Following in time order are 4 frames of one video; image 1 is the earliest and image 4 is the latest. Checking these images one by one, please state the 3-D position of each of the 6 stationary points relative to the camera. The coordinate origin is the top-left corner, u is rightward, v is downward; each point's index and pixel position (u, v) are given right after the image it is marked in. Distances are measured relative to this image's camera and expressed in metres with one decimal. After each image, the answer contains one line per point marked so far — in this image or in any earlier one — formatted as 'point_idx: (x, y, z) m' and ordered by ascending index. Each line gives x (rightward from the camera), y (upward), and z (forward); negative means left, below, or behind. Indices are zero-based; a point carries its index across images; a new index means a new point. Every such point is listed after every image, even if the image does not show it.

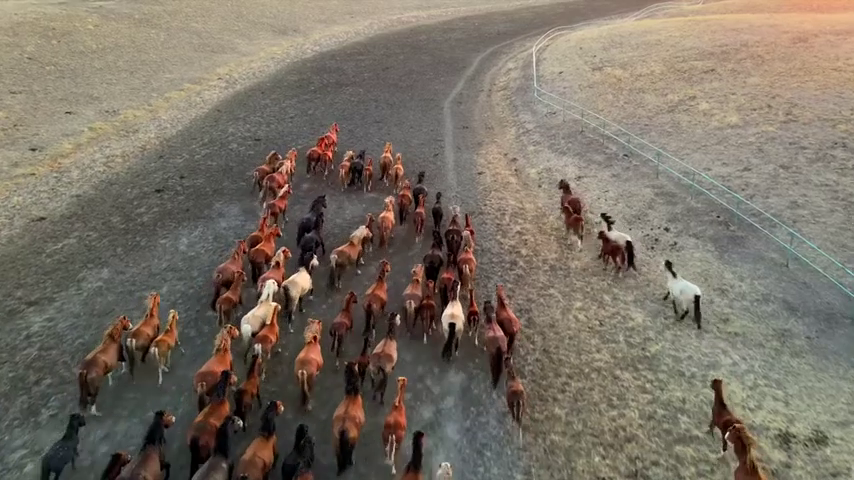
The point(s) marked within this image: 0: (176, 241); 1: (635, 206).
0: (-8.2, 0.0, +18.2) m
1: (+7.1, +1.1, +19.1) m
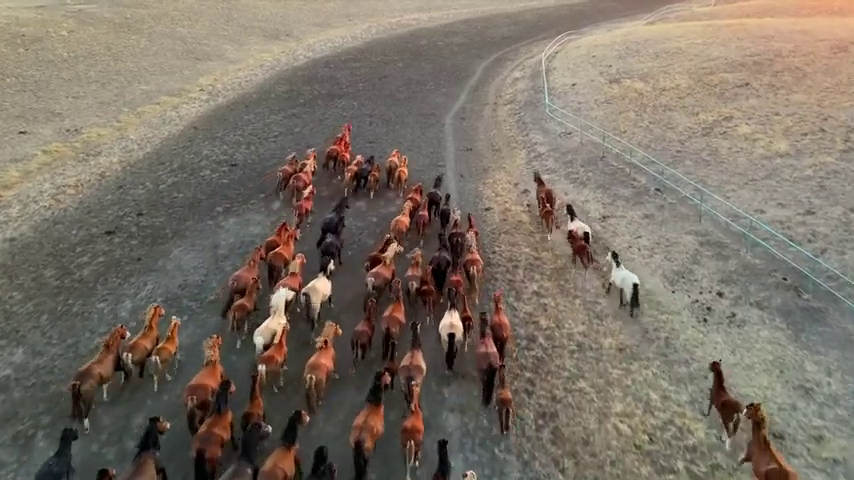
0: (-8.3, -1.7, +14.9) m
1: (+7.1, -0.6, +15.7) m
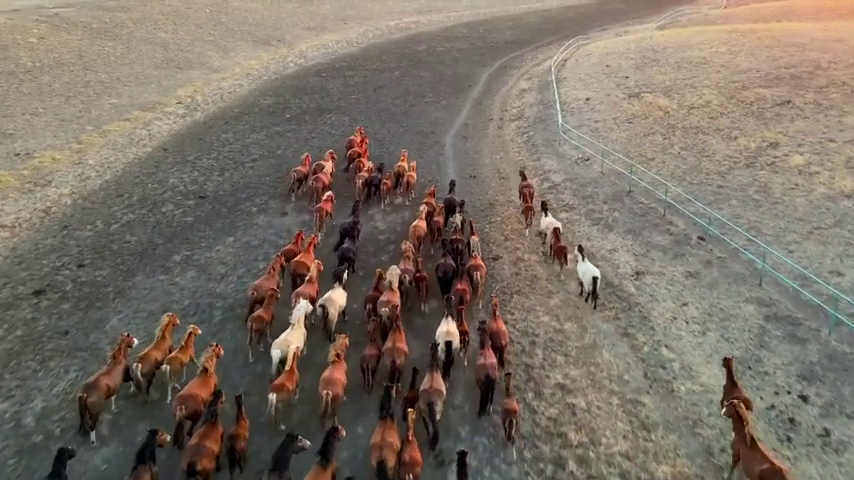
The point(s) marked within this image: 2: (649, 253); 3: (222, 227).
0: (-8.4, -3.4, +11.6) m
1: (+7.0, -2.3, +12.5) m
2: (+6.4, -0.4, +16.1) m
3: (-7.2, +0.5, +19.4) m
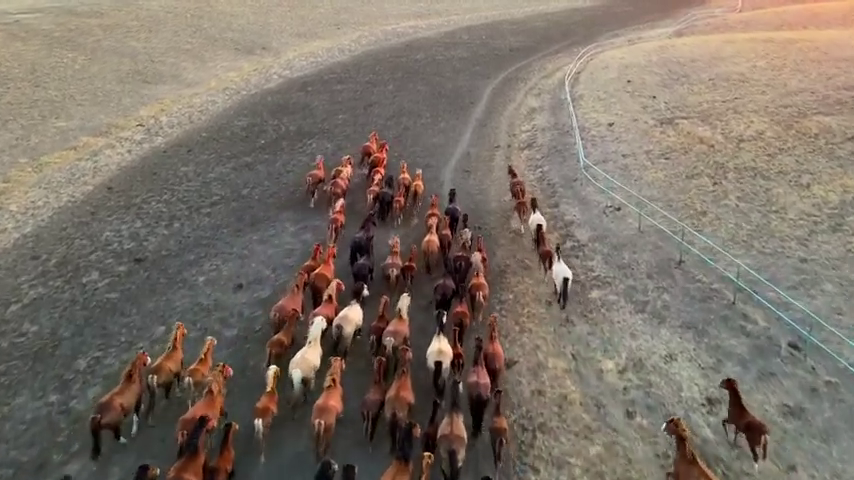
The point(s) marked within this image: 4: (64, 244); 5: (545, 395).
0: (-8.7, -5.7, +7.3) m
1: (+6.7, -4.6, +8.0) m
2: (+6.2, -2.7, +11.7) m
3: (-7.4, -1.8, +15.0) m
4: (-11.8, -0.1, +18.2) m
5: (+2.4, -3.4, +11.6) m
